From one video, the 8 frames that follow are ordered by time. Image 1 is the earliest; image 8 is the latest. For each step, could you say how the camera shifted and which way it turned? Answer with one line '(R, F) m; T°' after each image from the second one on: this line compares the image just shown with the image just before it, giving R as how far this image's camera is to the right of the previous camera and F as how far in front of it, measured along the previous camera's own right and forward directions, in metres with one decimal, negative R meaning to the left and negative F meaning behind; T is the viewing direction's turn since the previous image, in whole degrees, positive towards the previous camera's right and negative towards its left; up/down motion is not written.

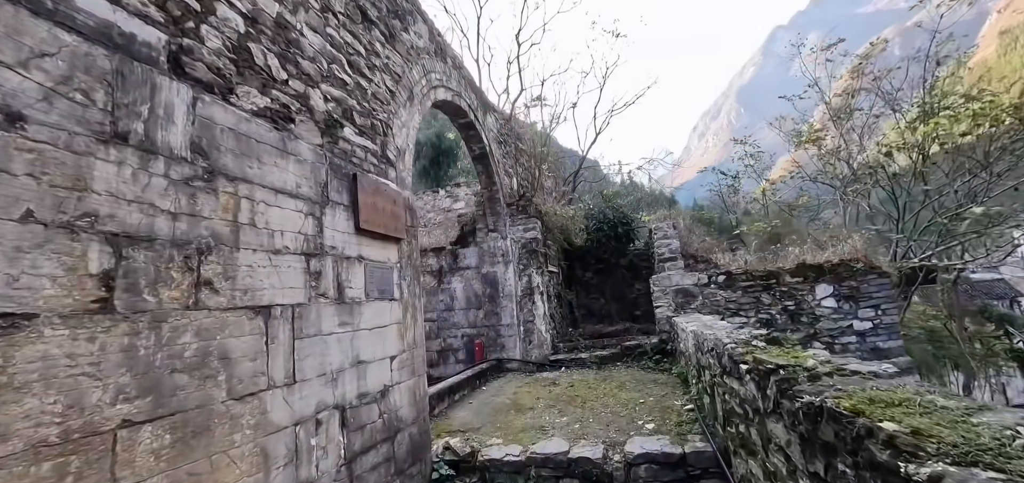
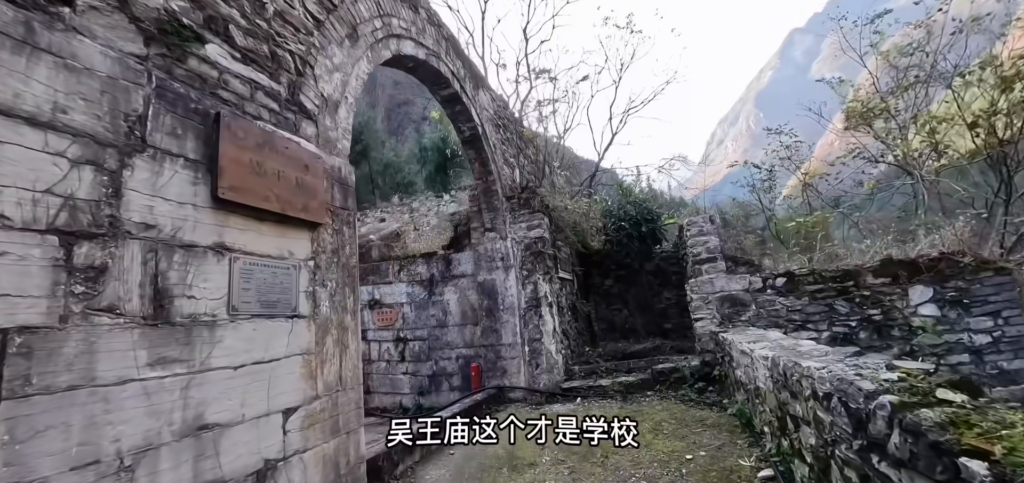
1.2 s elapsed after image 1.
(+0.2, +1.0) m; -3°
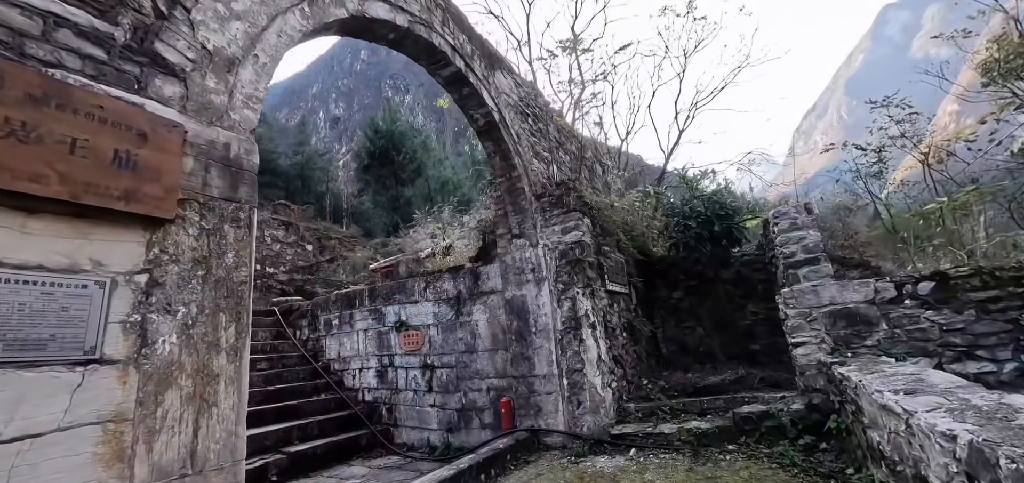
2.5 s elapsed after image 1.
(+0.3, +0.8) m; -10°
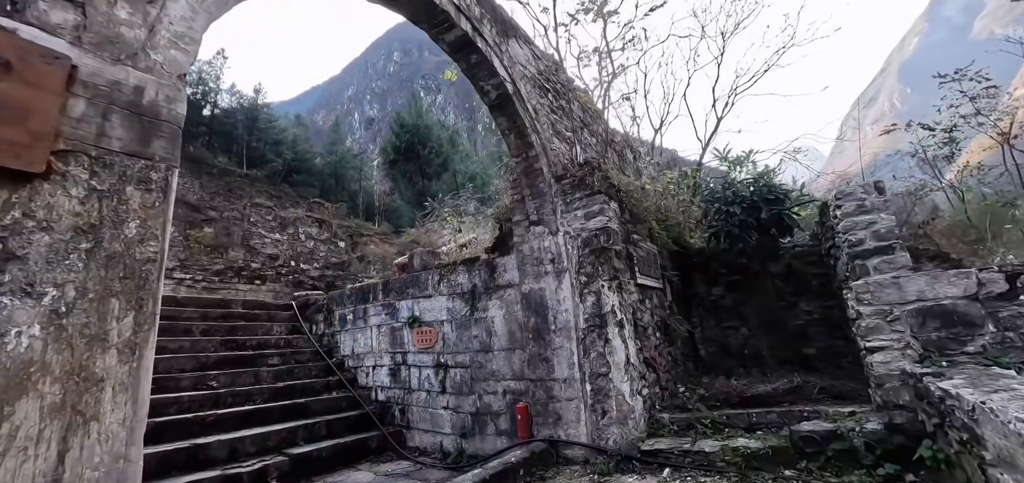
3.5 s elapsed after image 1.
(+0.1, +0.4) m; -4°
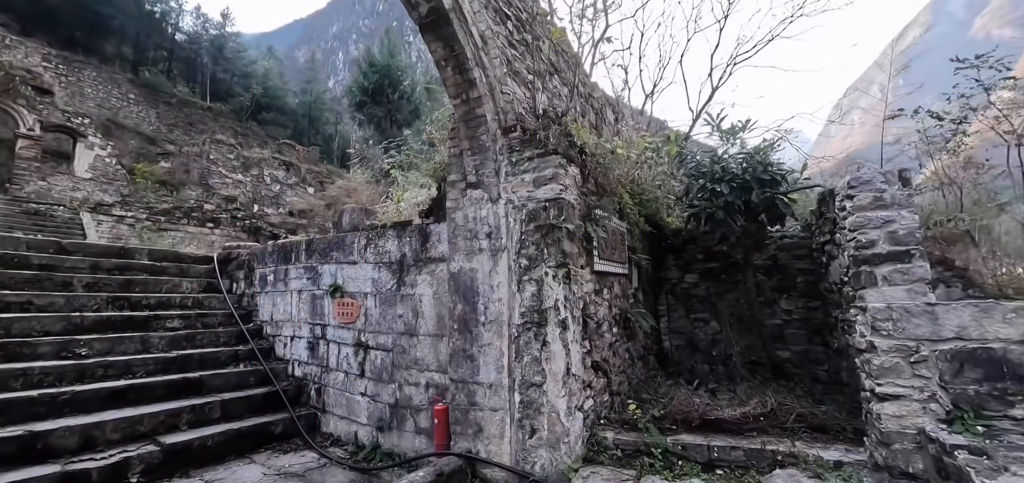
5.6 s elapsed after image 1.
(+0.3, +0.7) m; +2°
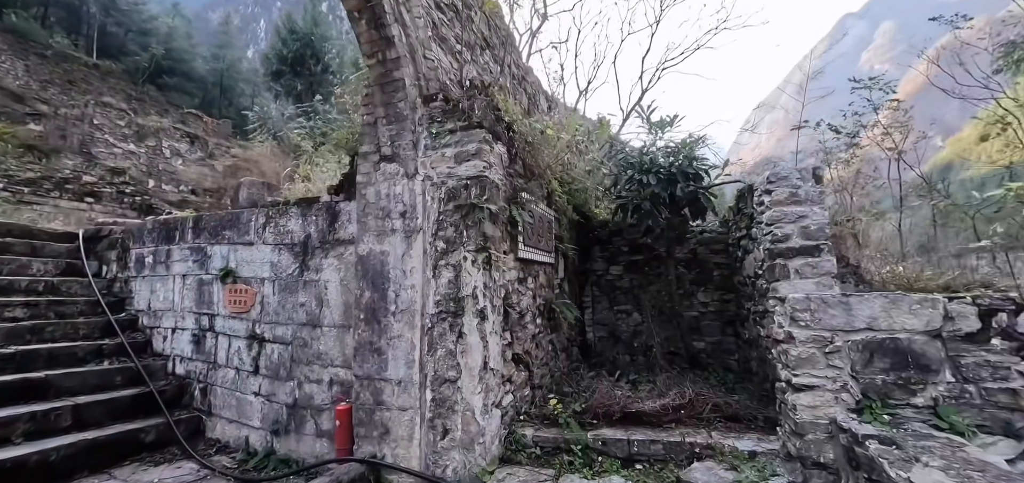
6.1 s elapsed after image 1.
(+0.1, +0.2) m; +9°
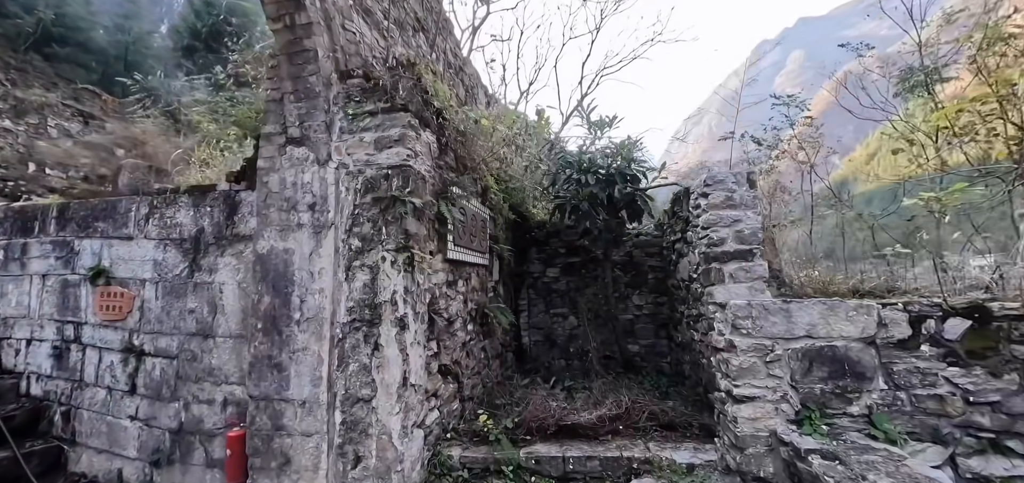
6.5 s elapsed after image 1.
(+0.1, +0.2) m; +8°
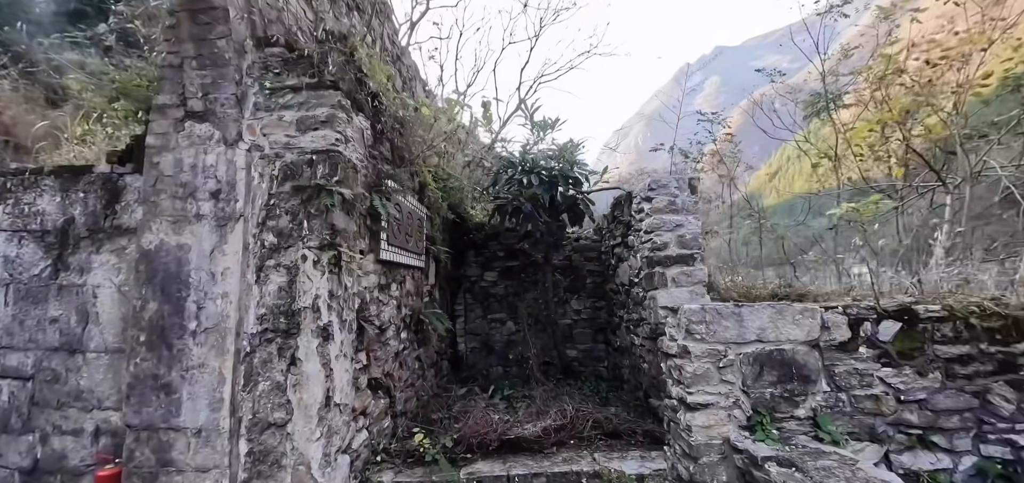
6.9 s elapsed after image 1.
(0.0, +0.1) m; +9°
